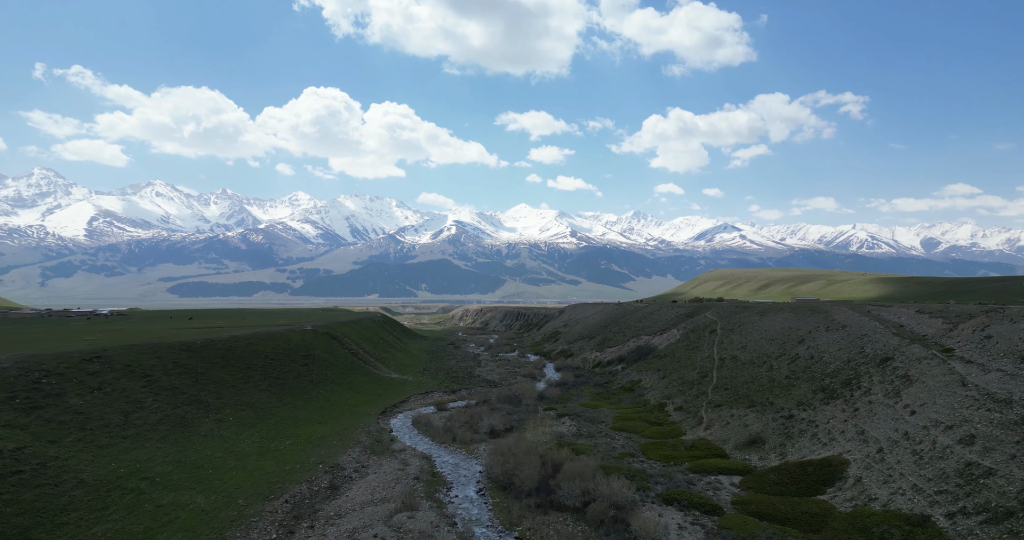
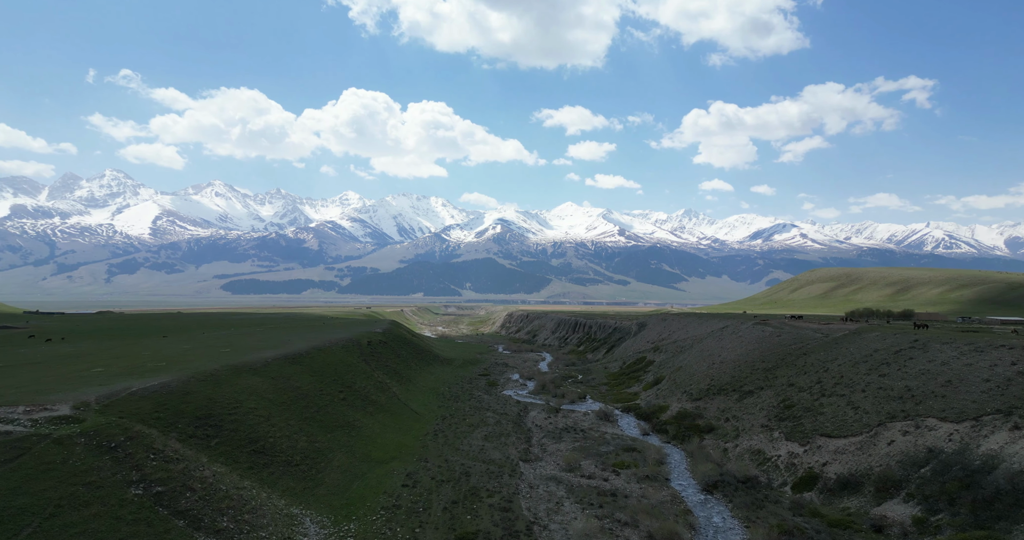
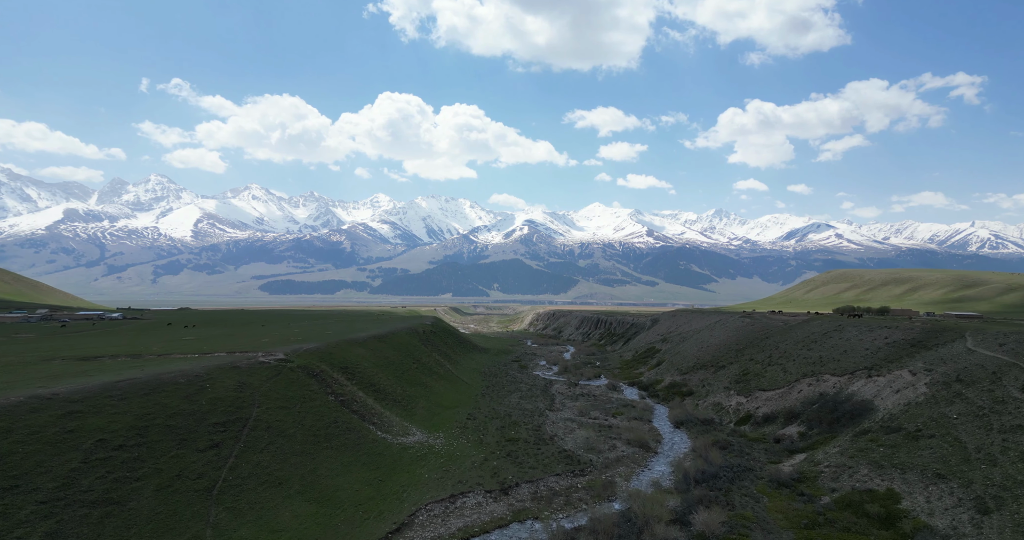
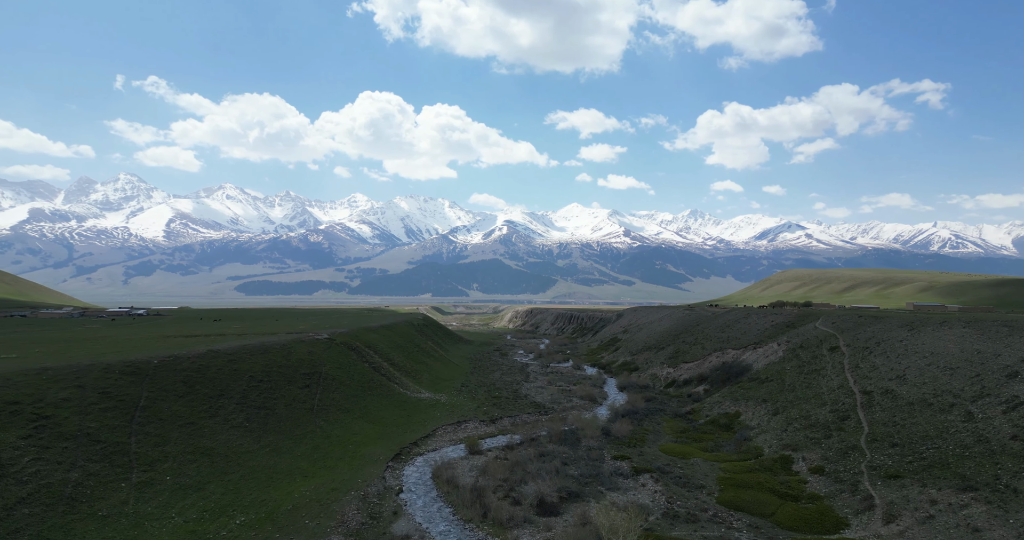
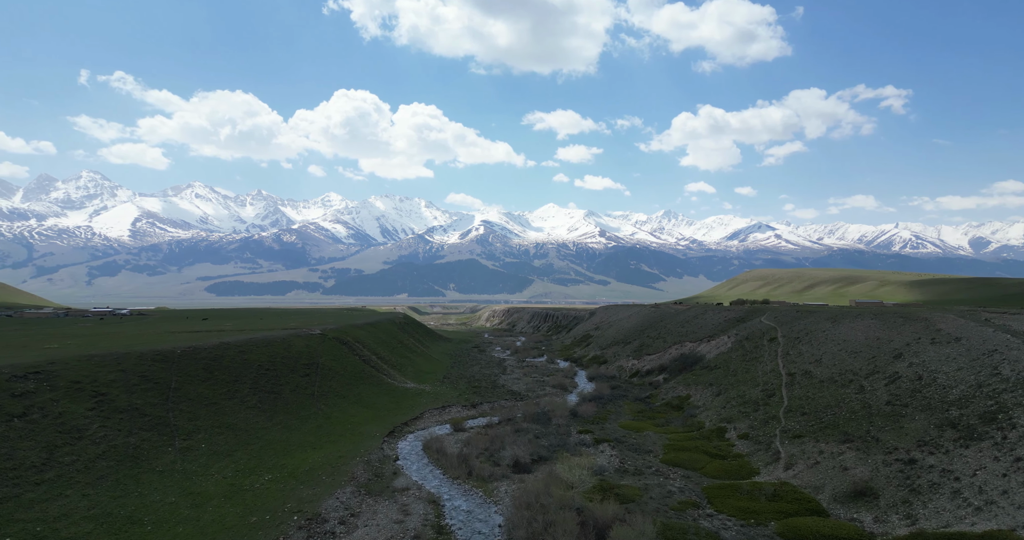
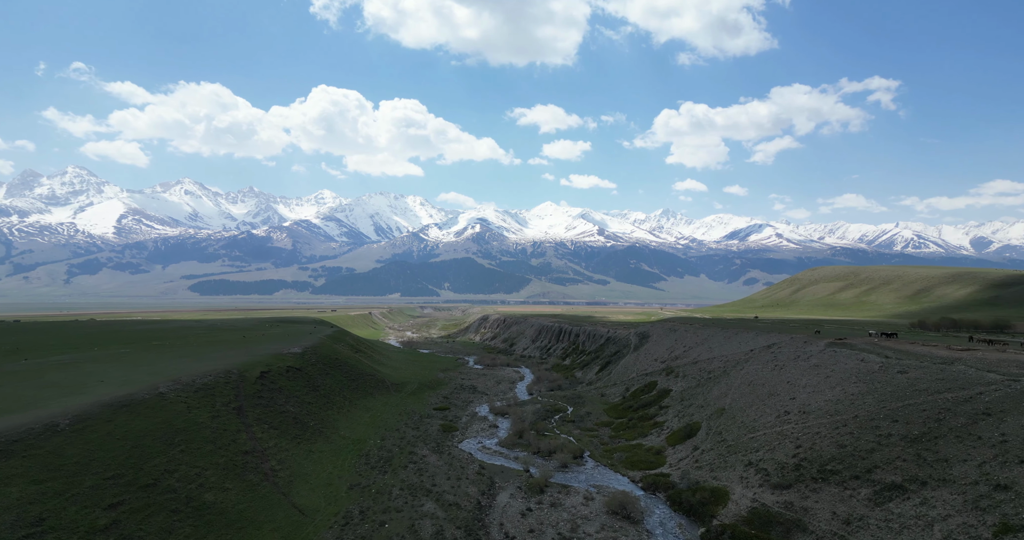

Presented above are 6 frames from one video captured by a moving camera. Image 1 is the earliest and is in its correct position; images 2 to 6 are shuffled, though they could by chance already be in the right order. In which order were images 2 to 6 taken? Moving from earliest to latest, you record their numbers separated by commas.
5, 4, 3, 2, 6
